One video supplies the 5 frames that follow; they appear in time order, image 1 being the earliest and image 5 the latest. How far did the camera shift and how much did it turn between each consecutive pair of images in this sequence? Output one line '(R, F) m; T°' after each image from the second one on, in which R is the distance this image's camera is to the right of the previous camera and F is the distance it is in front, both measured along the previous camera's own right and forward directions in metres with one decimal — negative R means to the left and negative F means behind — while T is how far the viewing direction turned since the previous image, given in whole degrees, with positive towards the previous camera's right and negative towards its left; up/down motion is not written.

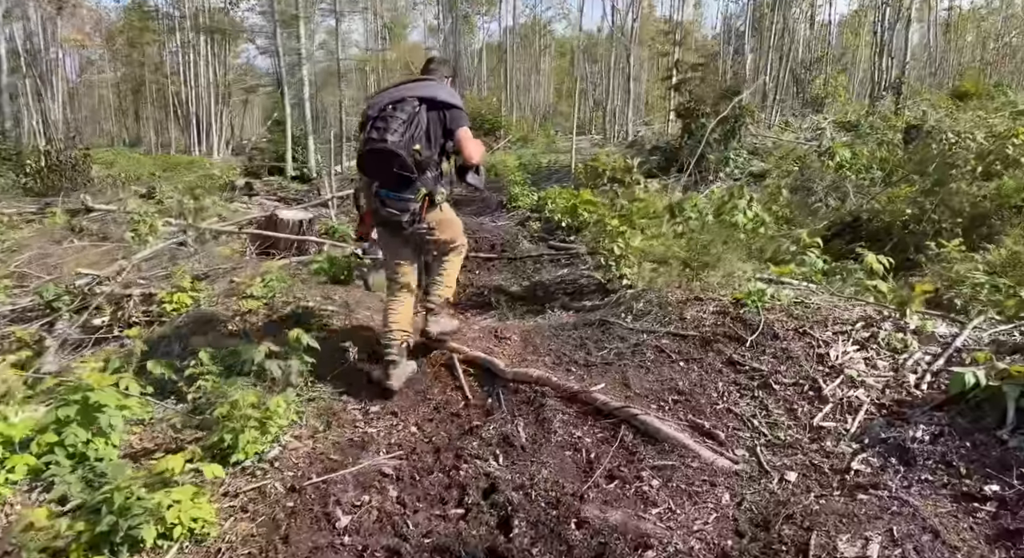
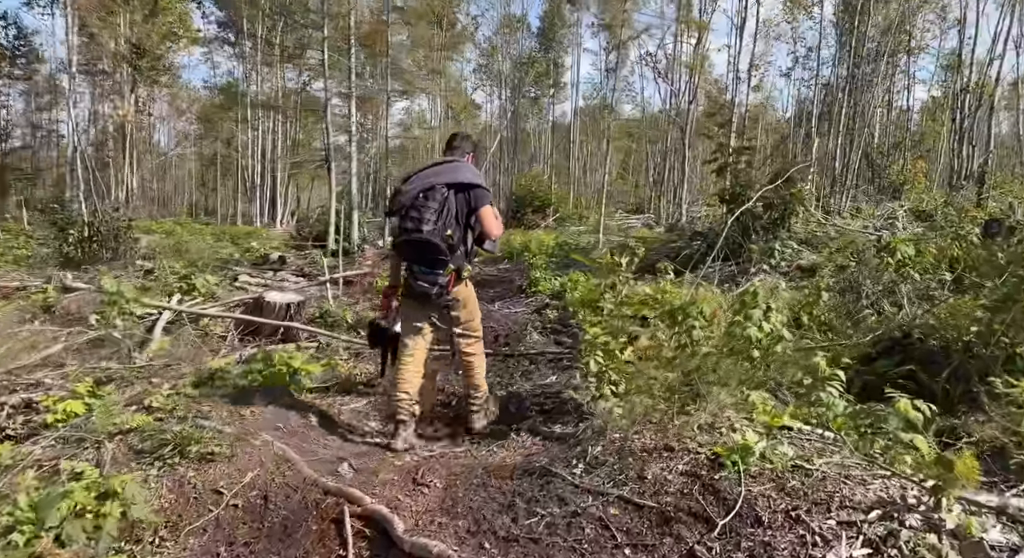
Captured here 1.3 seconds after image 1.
(+0.6, +0.7) m; -6°
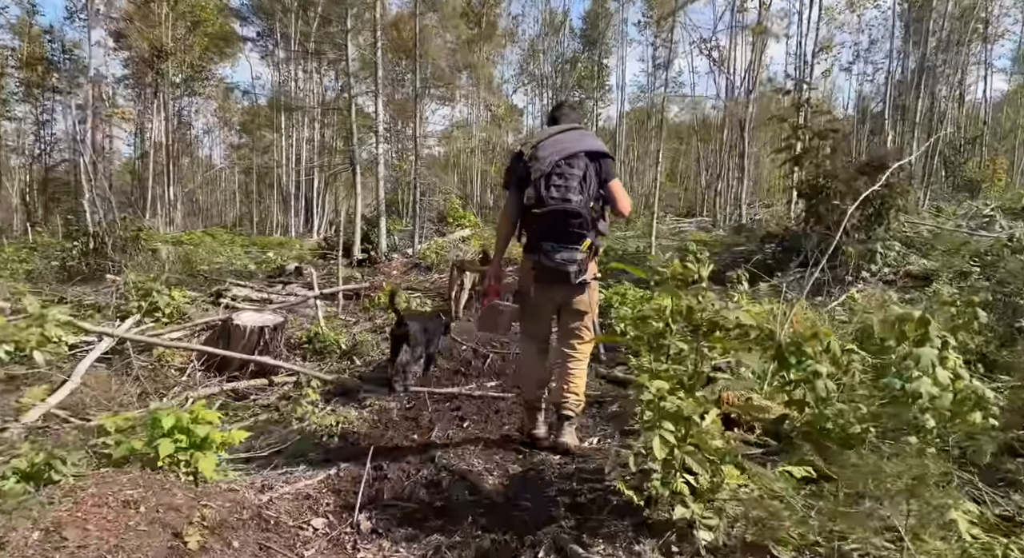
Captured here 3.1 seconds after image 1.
(+0.1, +1.6) m; -4°
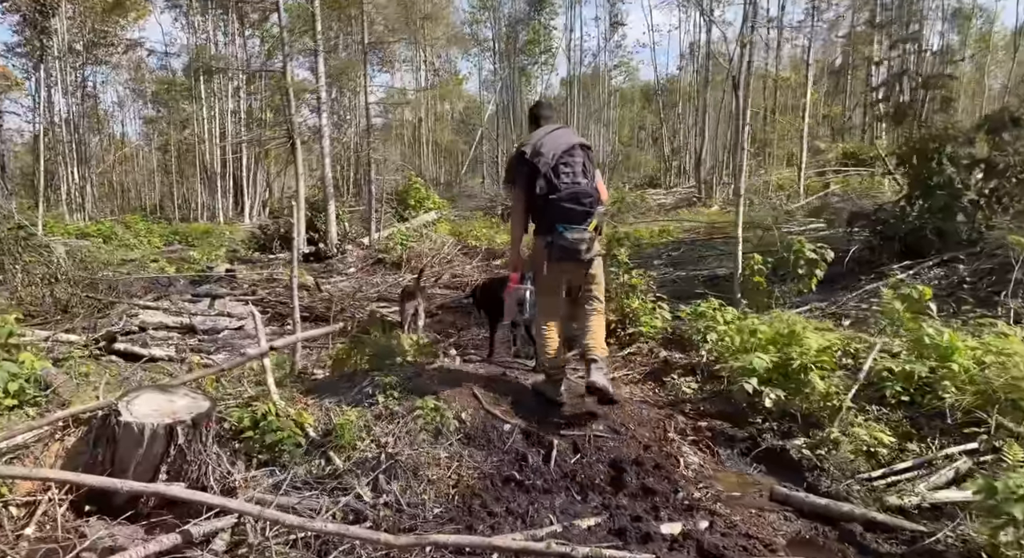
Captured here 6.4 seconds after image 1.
(-0.7, +2.3) m; +5°
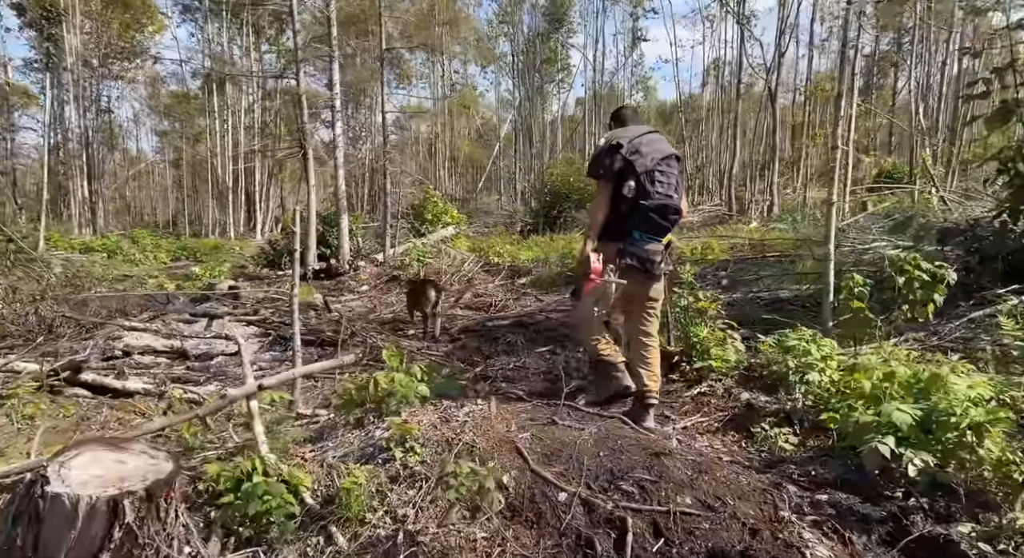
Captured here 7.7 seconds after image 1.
(-0.2, +0.9) m; -1°
